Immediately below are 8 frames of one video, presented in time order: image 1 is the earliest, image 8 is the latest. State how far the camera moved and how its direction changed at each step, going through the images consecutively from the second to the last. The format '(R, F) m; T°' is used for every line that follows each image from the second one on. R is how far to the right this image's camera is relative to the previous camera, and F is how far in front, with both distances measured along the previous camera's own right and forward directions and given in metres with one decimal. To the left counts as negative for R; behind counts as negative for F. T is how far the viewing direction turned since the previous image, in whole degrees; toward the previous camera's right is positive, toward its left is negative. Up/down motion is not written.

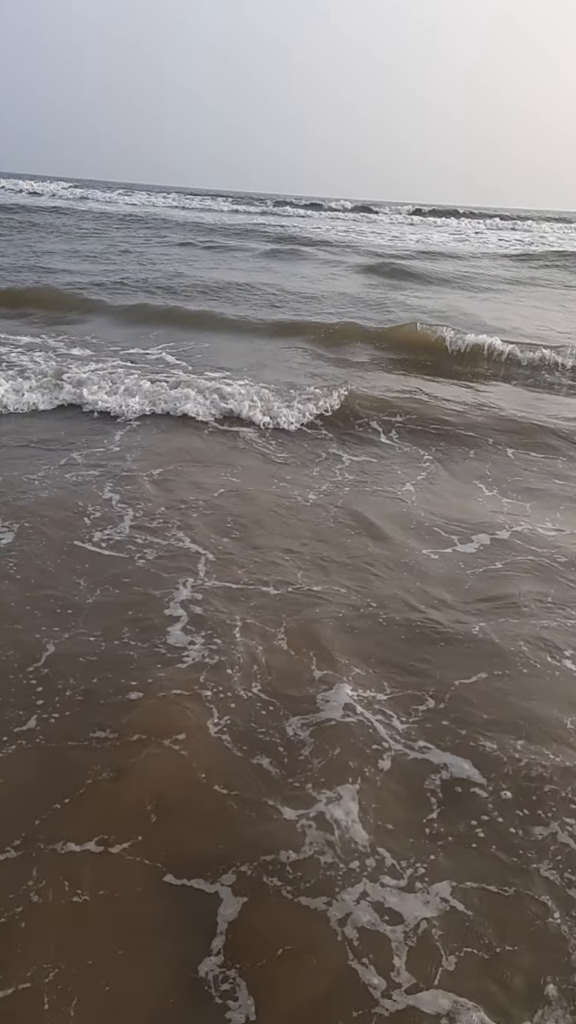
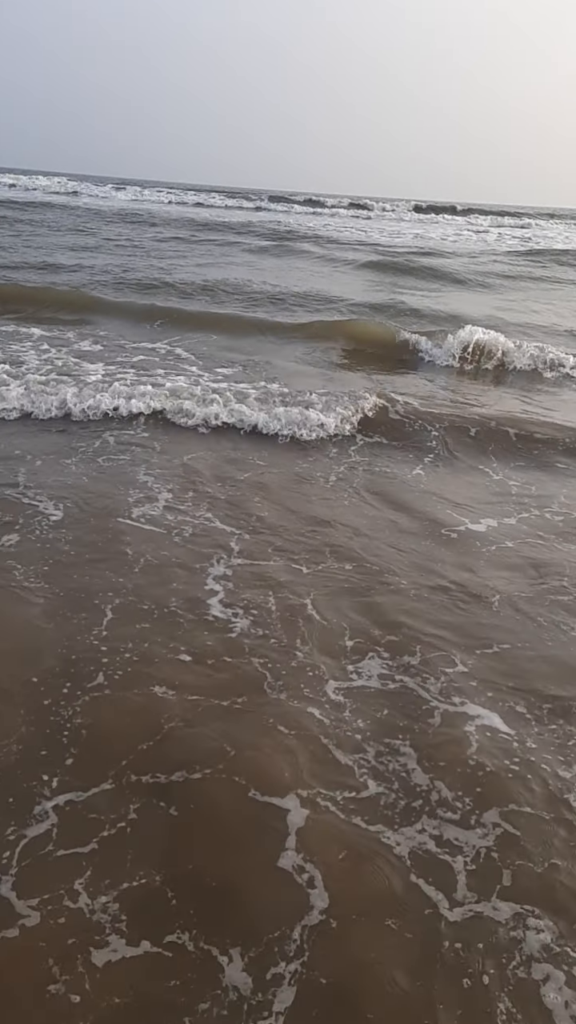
(-0.4, -0.4) m; +1°
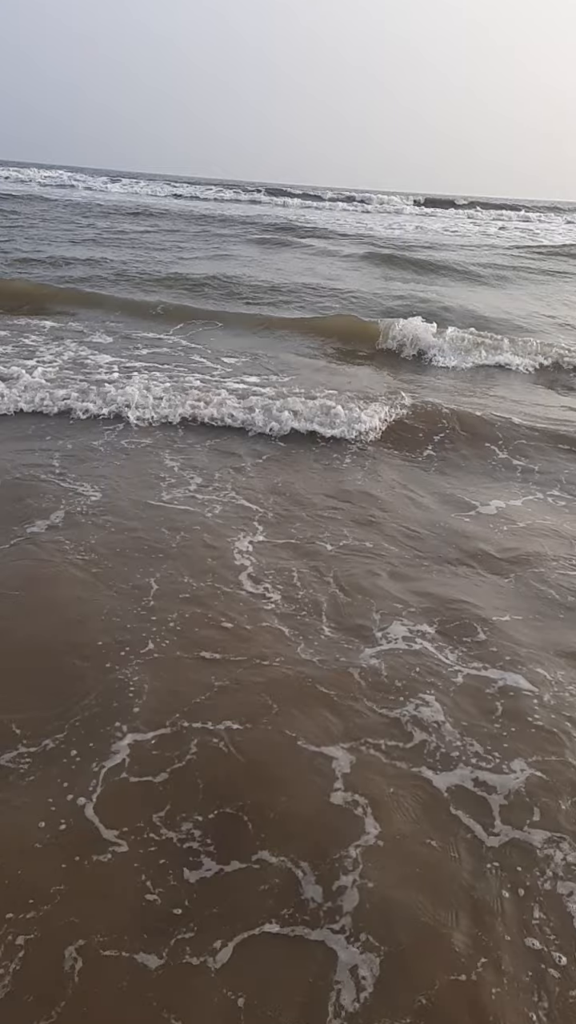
(-0.3, -0.4) m; +1°
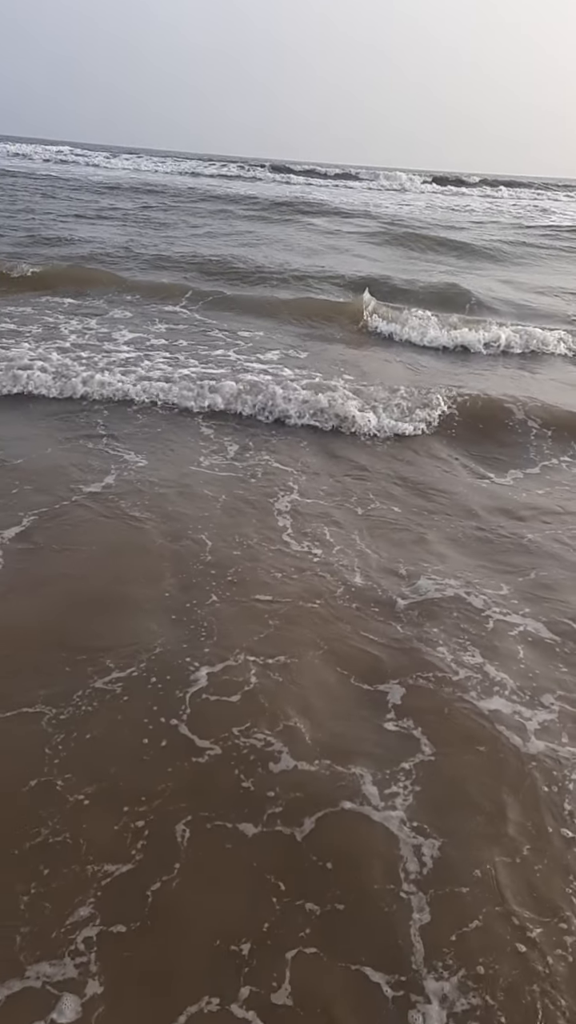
(-0.4, -0.5) m; 0°
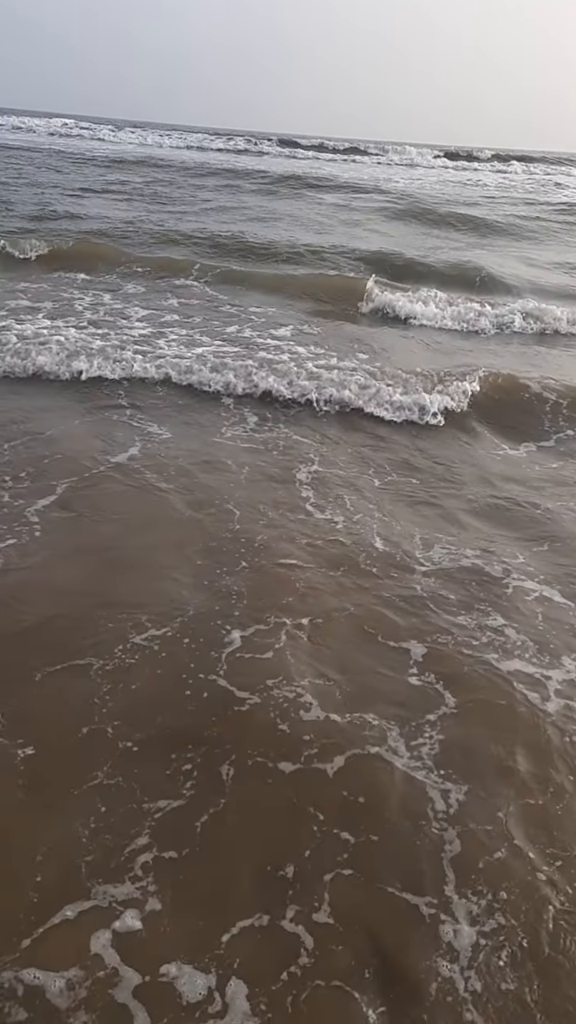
(-0.2, -0.2) m; 0°
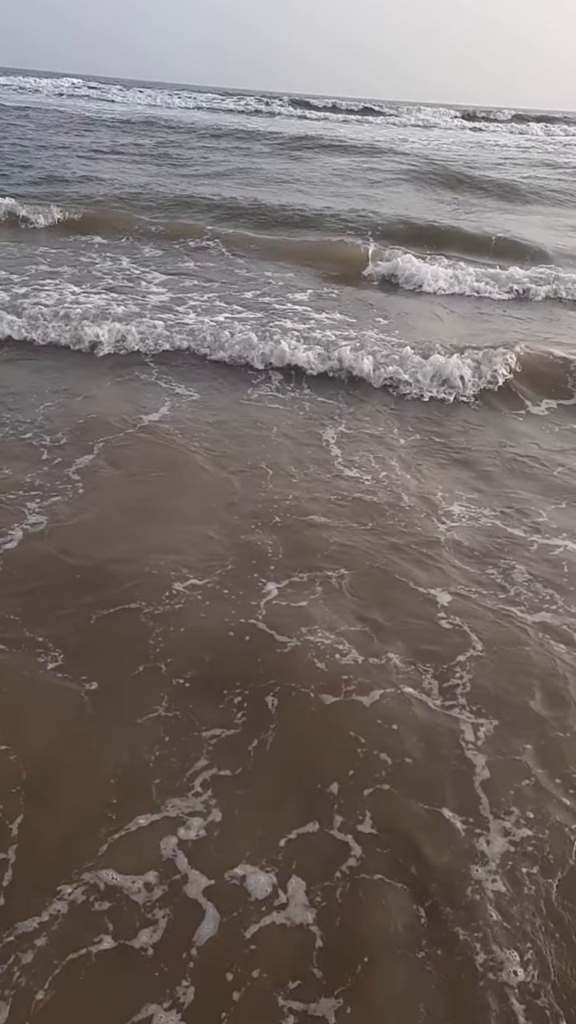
(-0.2, -0.3) m; -1°
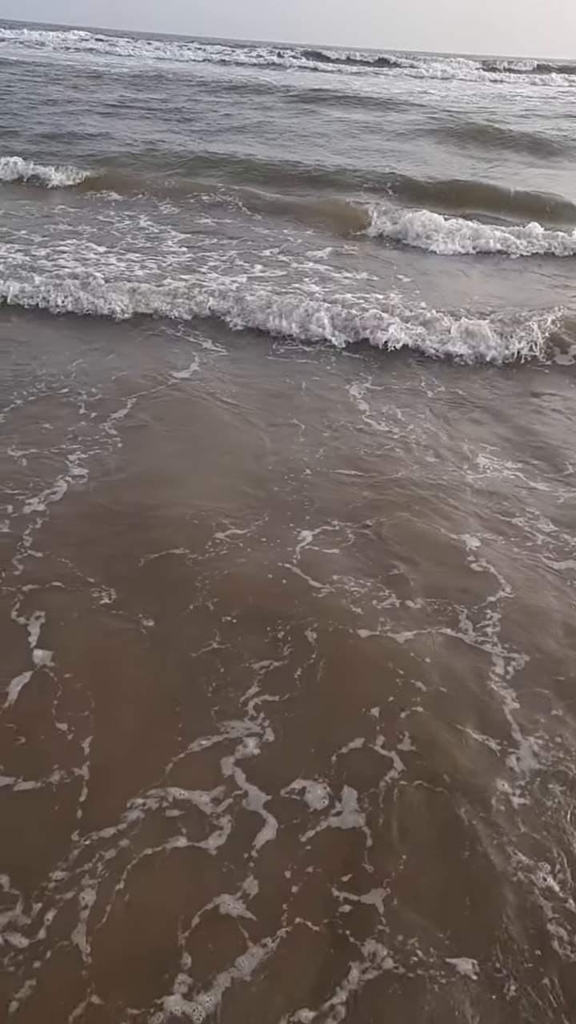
(-0.2, -0.2) m; -1°
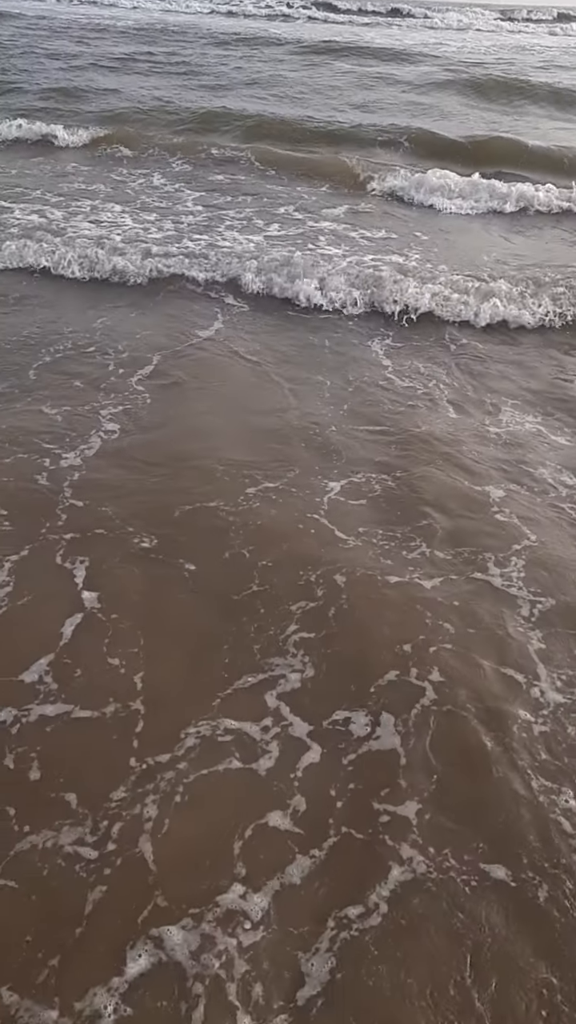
(-0.2, -0.2) m; -1°
